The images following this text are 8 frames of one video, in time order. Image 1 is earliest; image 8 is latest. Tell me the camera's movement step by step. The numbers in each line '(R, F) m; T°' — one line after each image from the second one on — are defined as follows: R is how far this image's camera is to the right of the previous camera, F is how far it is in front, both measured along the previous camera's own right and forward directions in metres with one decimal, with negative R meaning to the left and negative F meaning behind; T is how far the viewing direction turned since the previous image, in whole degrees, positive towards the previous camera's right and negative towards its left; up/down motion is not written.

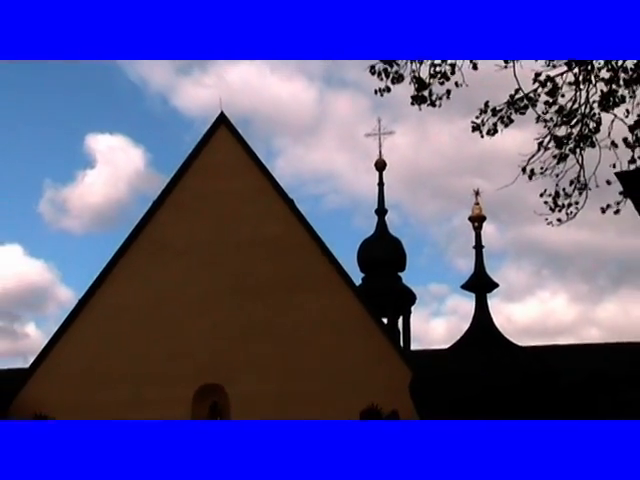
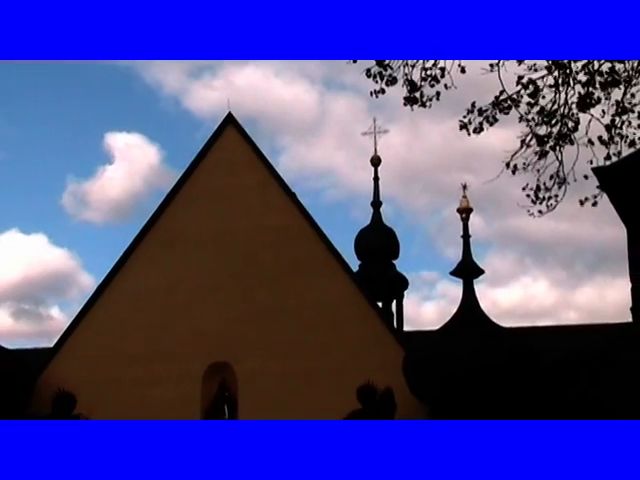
(+0.2, -0.7) m; -1°
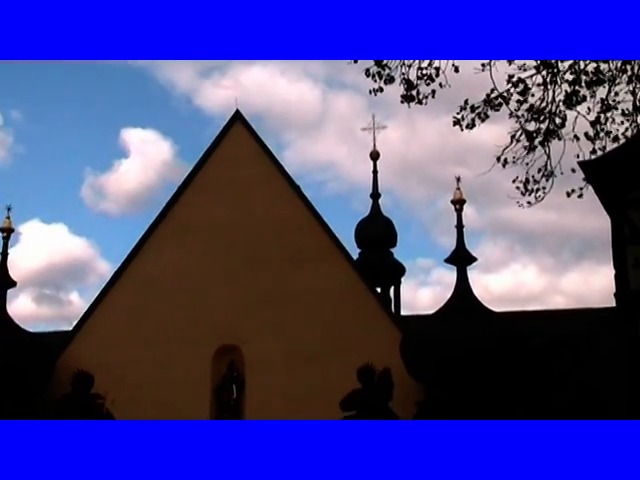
(0.0, -0.6) m; 0°
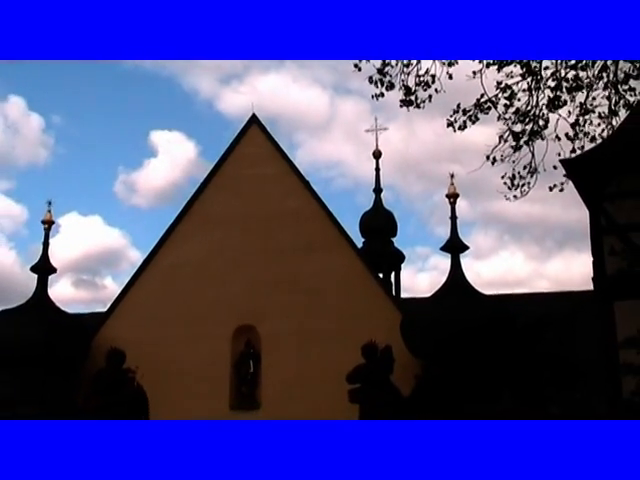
(0.0, -1.1) m; 0°
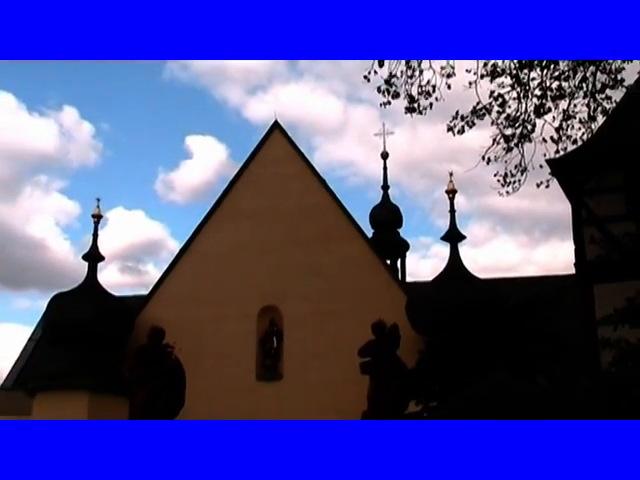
(0.0, -1.5) m; 0°
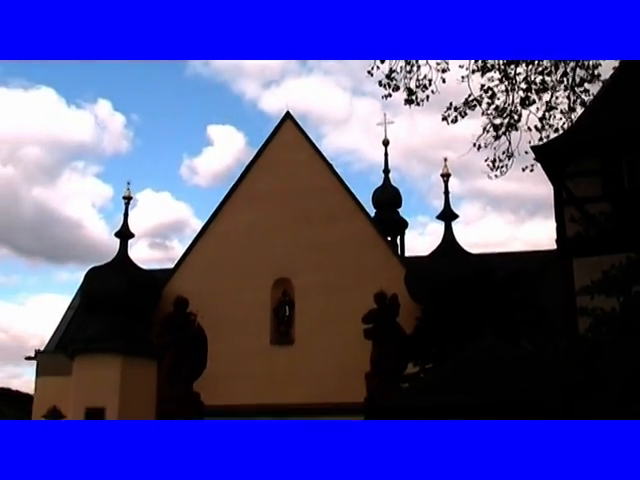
(0.0, -1.4) m; 0°
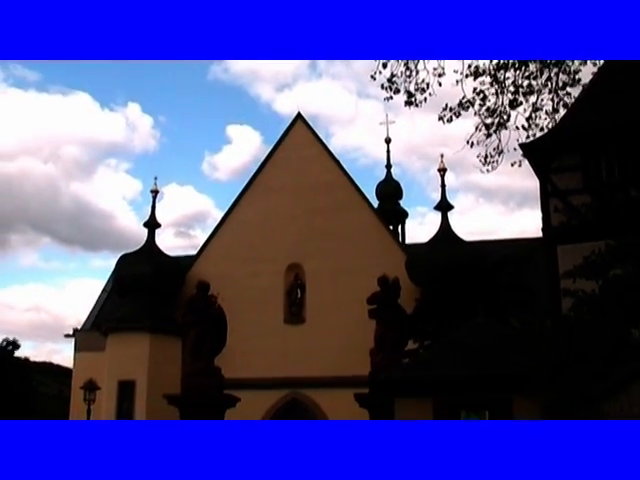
(0.0, -1.4) m; 0°
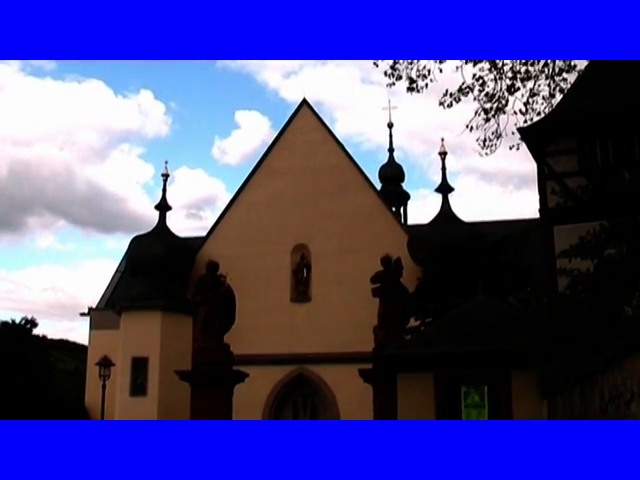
(0.0, -0.6) m; 0°
